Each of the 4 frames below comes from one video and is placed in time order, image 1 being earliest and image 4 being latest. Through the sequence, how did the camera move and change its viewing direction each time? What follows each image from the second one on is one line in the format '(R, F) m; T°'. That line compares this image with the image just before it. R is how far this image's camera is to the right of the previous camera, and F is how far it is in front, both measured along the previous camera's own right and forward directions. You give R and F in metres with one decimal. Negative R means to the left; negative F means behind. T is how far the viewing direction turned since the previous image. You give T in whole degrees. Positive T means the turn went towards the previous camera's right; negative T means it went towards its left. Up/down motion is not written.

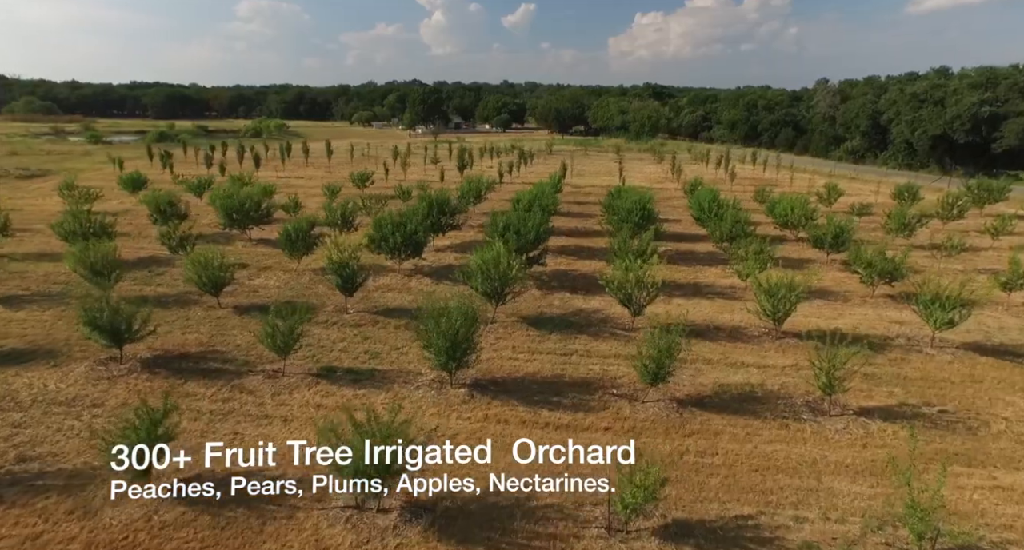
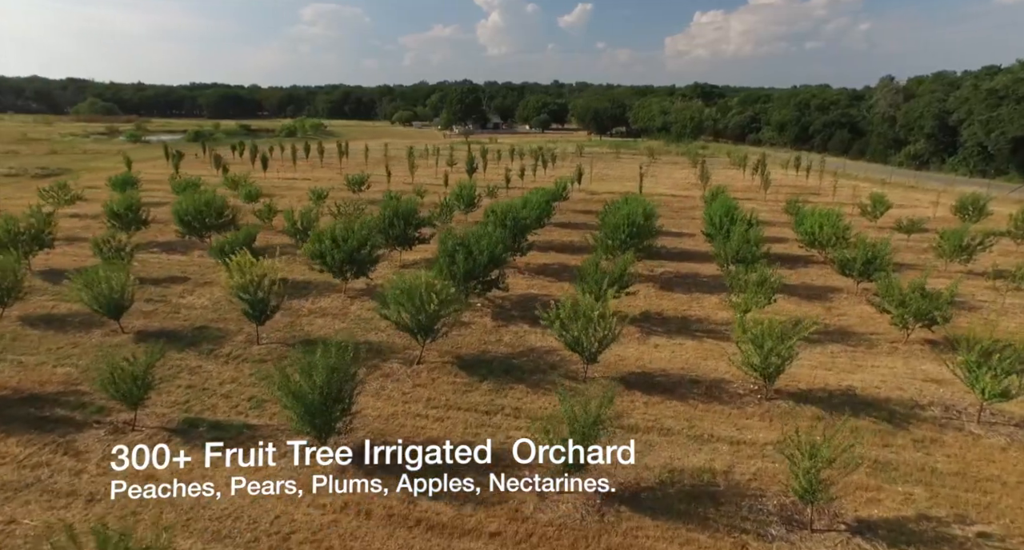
(+2.7, +3.2) m; -5°
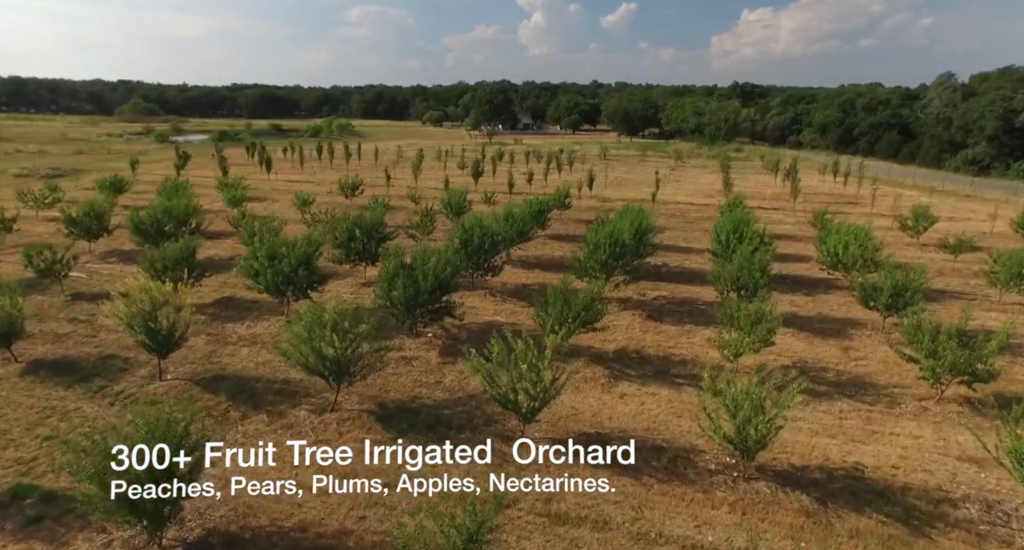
(+2.0, +2.6) m; -4°
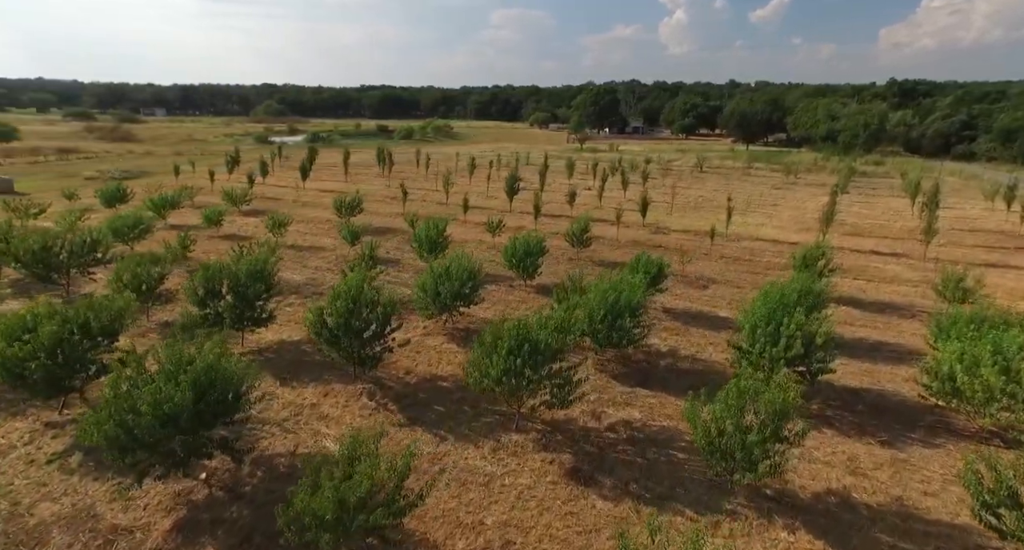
(+4.5, +6.9) m; -12°
